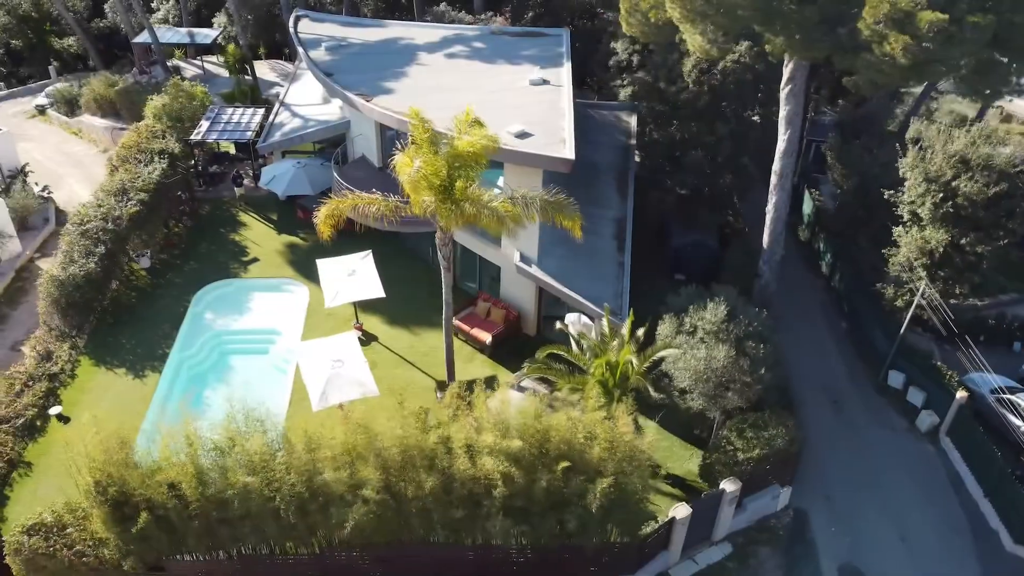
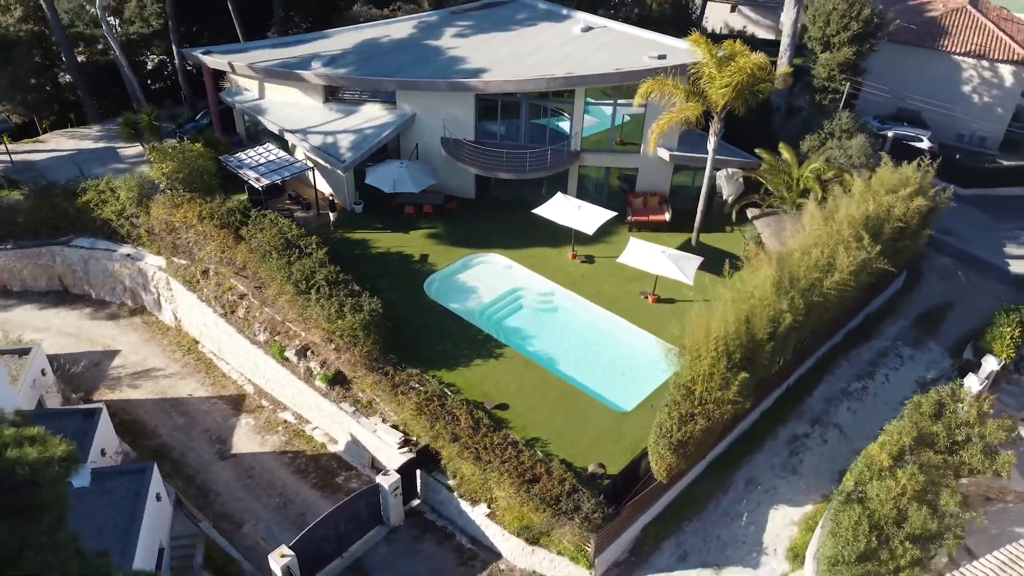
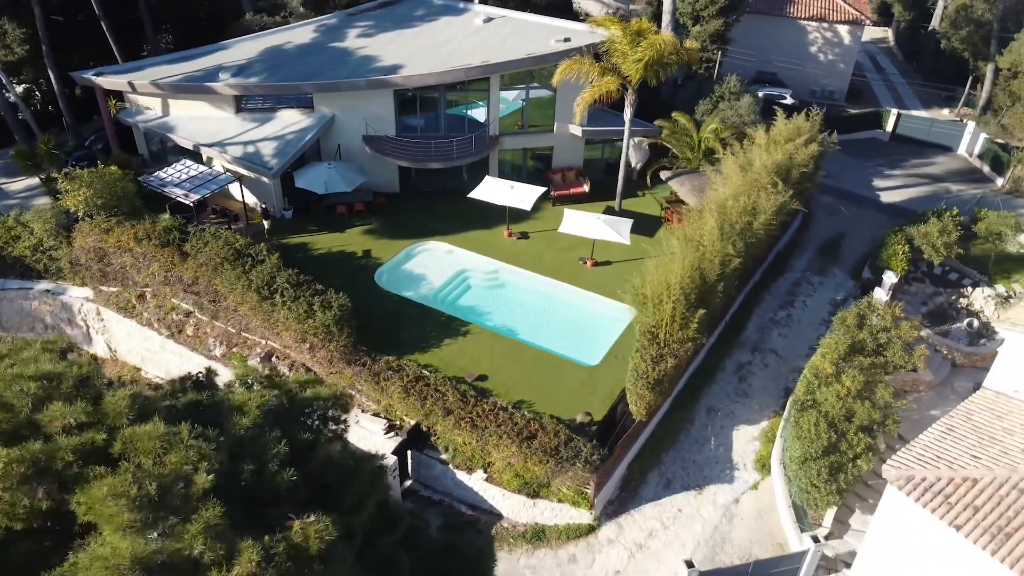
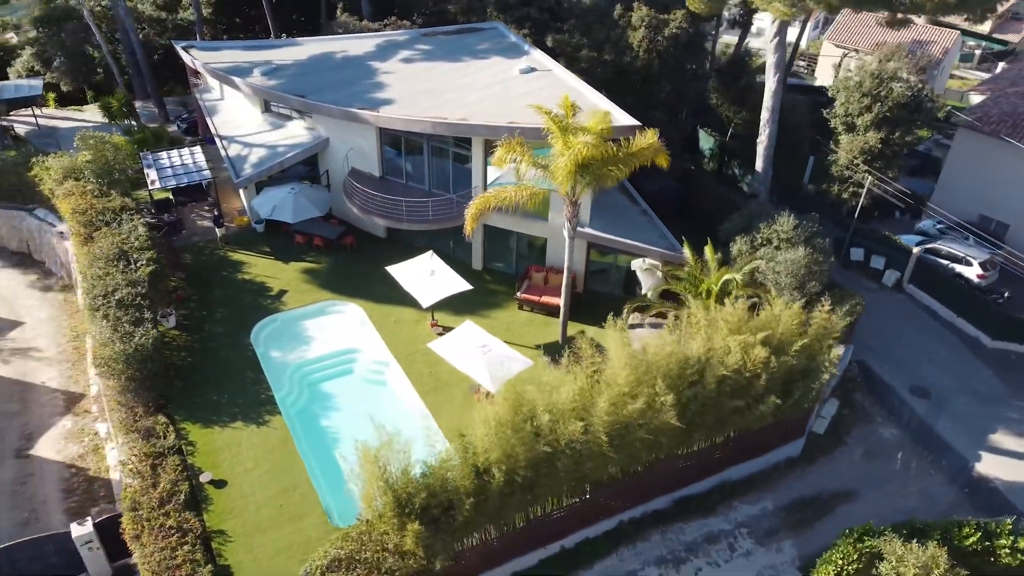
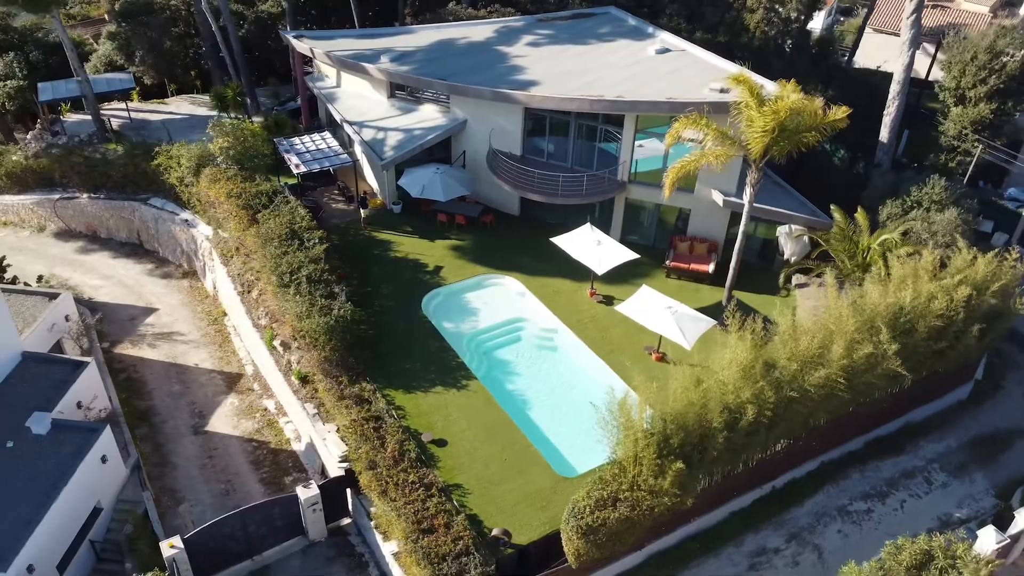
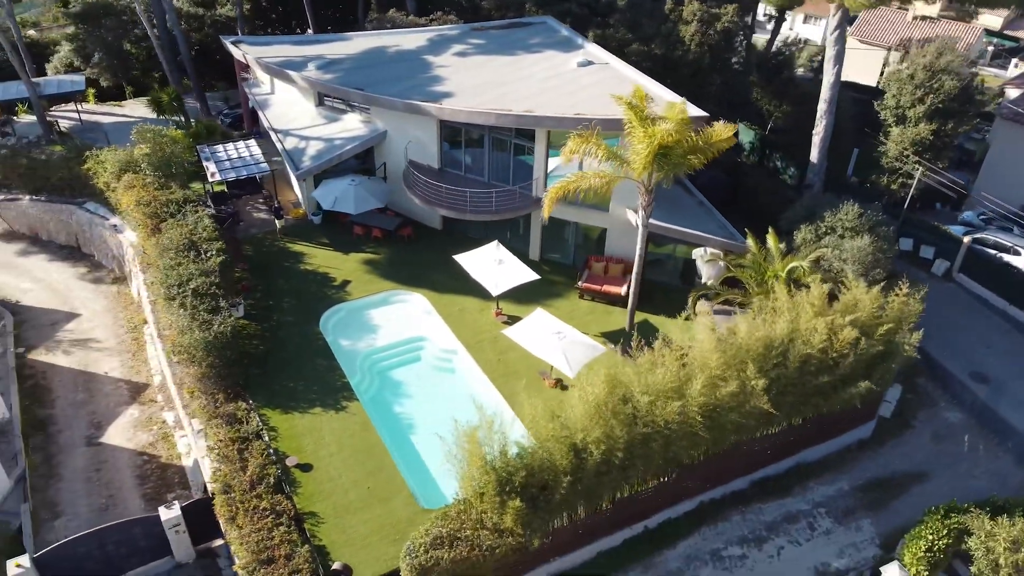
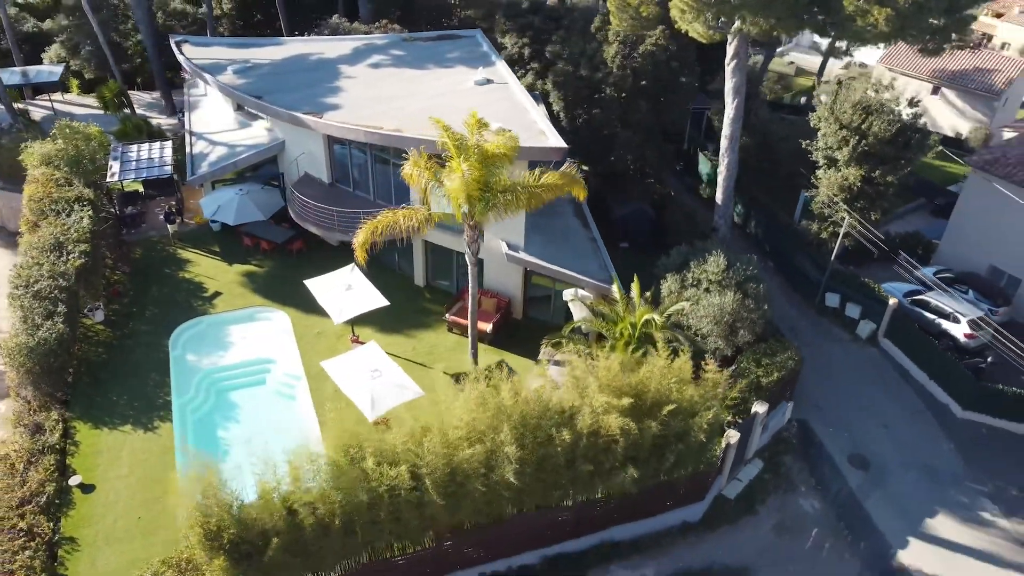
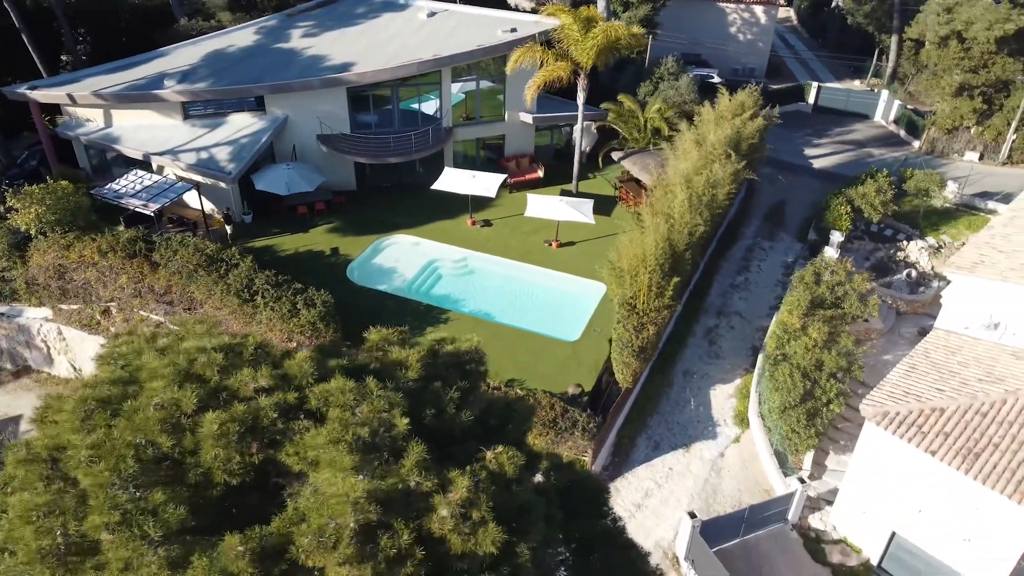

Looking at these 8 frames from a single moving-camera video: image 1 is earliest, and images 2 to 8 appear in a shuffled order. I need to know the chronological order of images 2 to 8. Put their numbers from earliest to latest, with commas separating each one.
7, 4, 6, 5, 2, 3, 8
